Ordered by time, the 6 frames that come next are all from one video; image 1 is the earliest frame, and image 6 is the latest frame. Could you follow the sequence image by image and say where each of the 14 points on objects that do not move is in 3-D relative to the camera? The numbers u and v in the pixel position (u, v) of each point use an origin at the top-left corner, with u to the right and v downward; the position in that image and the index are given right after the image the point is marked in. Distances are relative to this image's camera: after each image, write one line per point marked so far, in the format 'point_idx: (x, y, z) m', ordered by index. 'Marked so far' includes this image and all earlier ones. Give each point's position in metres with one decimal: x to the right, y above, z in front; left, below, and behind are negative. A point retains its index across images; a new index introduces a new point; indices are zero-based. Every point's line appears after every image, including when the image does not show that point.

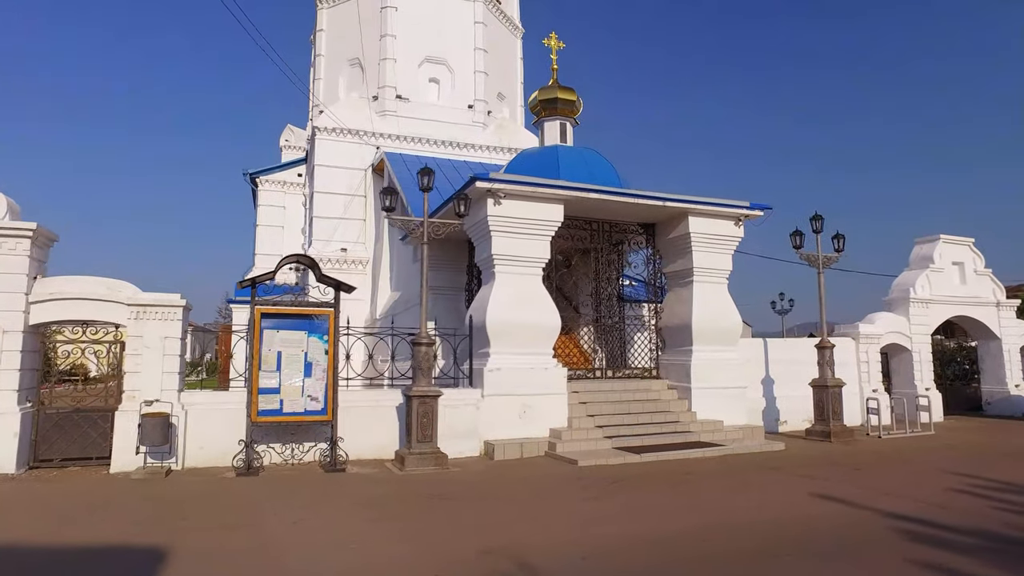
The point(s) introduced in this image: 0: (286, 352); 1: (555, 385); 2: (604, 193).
0: (-2.6, -0.8, +7.5) m
1: (+0.7, -1.4, +9.2) m
2: (+1.4, +1.5, +9.8) m
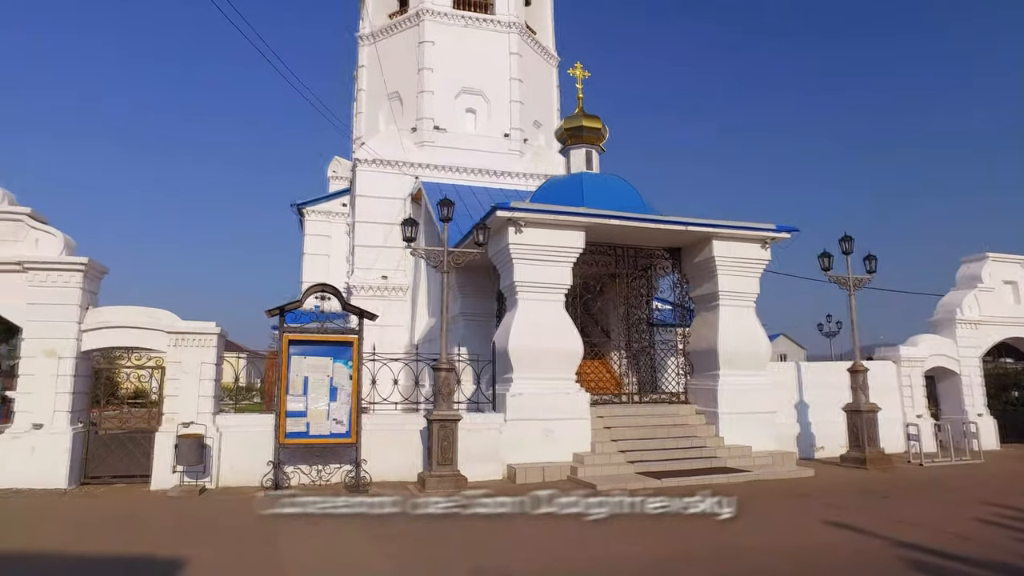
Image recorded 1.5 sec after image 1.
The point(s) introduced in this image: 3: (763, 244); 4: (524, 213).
0: (-2.4, -1.1, +7.8) m
1: (+1.0, -1.8, +9.3) m
2: (+1.8, +1.1, +9.9) m
3: (+4.2, +0.7, +10.7) m
4: (+0.2, +1.1, +9.3) m
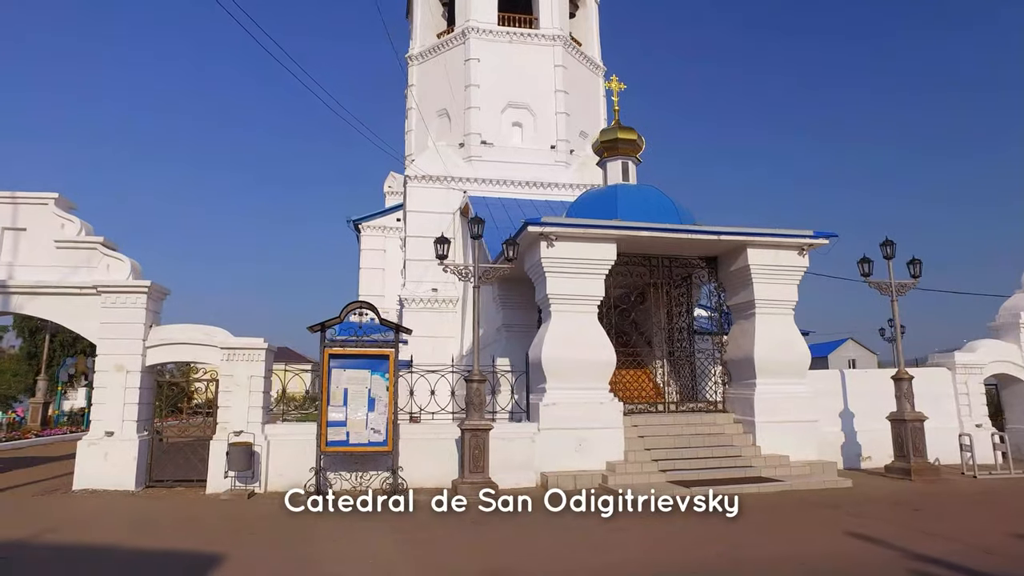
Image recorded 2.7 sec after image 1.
0: (-2.1, -1.3, +8.3) m
1: (+1.5, -1.9, +9.5) m
2: (+2.3, +0.9, +10.0) m
3: (+4.8, +0.6, +10.6) m
4: (+0.6, +0.9, +9.6) m
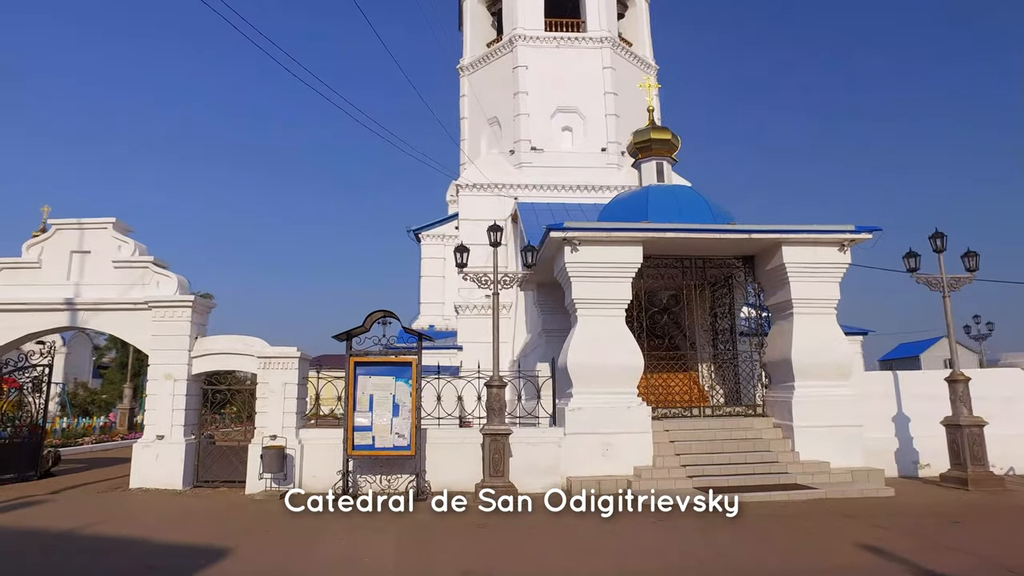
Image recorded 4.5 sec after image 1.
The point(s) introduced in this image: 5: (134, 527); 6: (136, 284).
0: (-1.8, -1.5, +8.7) m
1: (+1.9, -2.0, +9.3) m
2: (+2.7, +0.9, +9.8) m
3: (+5.2, +0.7, +10.1) m
4: (+1.0, +0.8, +9.6) m
5: (-4.1, -2.6, +6.9) m
6: (-5.6, +0.1, +9.4) m
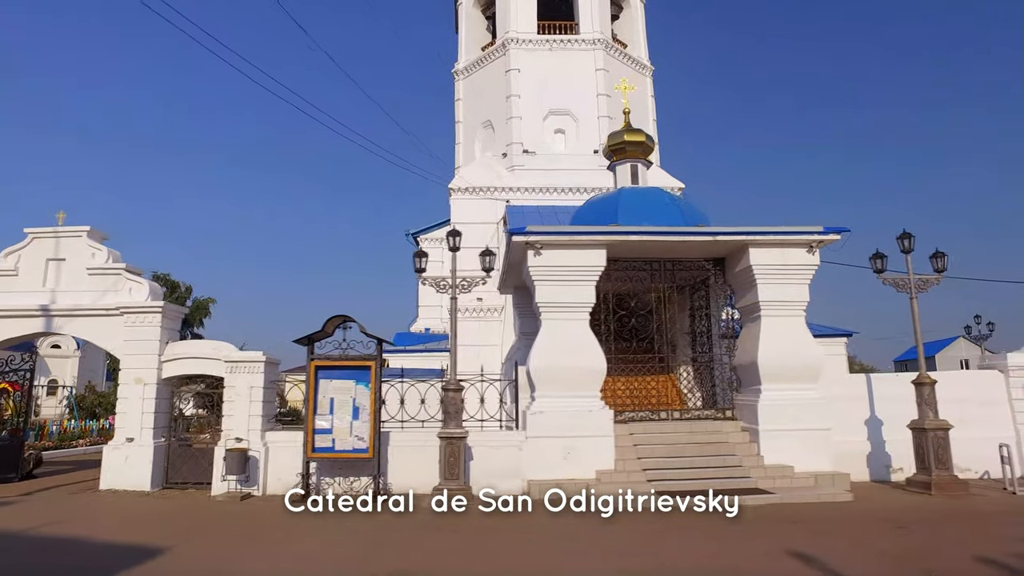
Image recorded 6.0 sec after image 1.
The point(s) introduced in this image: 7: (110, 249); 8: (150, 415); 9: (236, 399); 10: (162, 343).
0: (-2.4, -1.5, +8.8) m
1: (+1.3, -2.0, +9.4) m
2: (+2.1, +0.8, +9.8) m
3: (+4.7, +0.6, +10.0) m
4: (+0.4, +0.8, +9.7) m
5: (-4.7, -2.7, +7.1) m
6: (-6.1, 0.0, +9.7) m
7: (-6.2, +0.6, +9.8) m
8: (-5.2, -1.8, +9.2) m
9: (-4.0, -1.6, +9.2) m
10: (-5.2, -0.8, +9.4) m
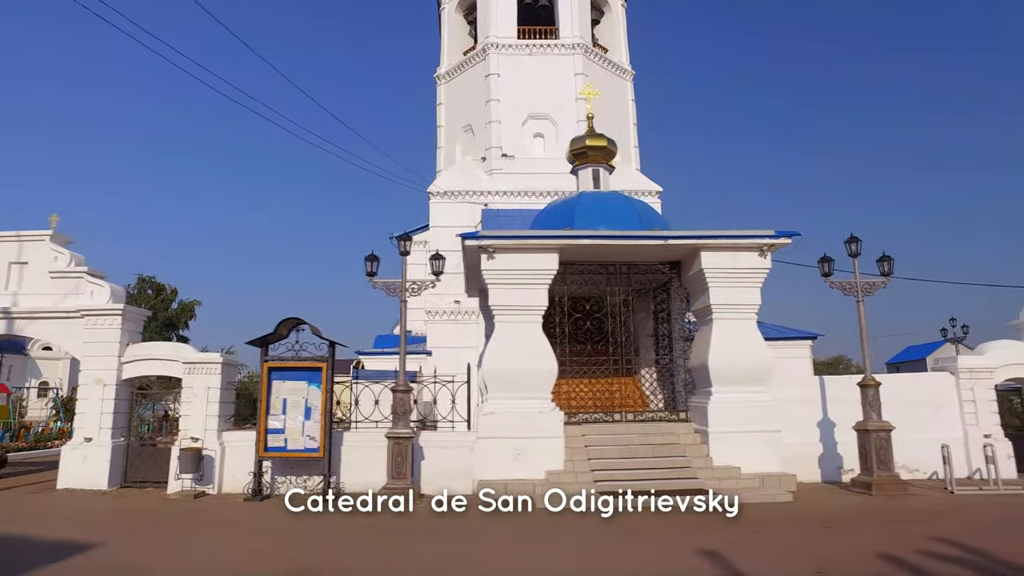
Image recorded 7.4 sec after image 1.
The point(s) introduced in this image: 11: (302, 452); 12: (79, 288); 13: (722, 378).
0: (-3.1, -1.6, +9.0) m
1: (+0.6, -2.1, +9.5) m
2: (+1.4, +0.8, +10.0) m
3: (+4.0, +0.6, +10.1) m
4: (-0.3, +0.7, +9.8) m
5: (-5.4, -2.7, +7.2) m
6: (-6.8, -0.1, +9.9) m
7: (-6.9, +0.6, +10.0) m
8: (-5.9, -1.9, +9.4) m
9: (-4.7, -1.6, +9.3) m
10: (-5.9, -0.9, +9.6) m
11: (-2.9, -2.3, +8.8) m
12: (-6.7, 0.0, +9.9) m
13: (+3.3, -1.4, +9.8) m
